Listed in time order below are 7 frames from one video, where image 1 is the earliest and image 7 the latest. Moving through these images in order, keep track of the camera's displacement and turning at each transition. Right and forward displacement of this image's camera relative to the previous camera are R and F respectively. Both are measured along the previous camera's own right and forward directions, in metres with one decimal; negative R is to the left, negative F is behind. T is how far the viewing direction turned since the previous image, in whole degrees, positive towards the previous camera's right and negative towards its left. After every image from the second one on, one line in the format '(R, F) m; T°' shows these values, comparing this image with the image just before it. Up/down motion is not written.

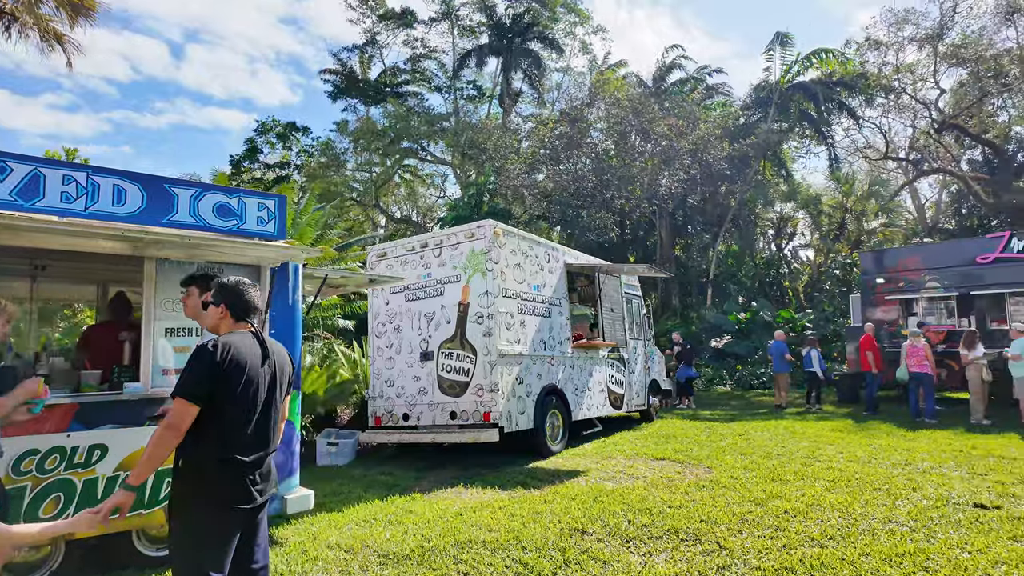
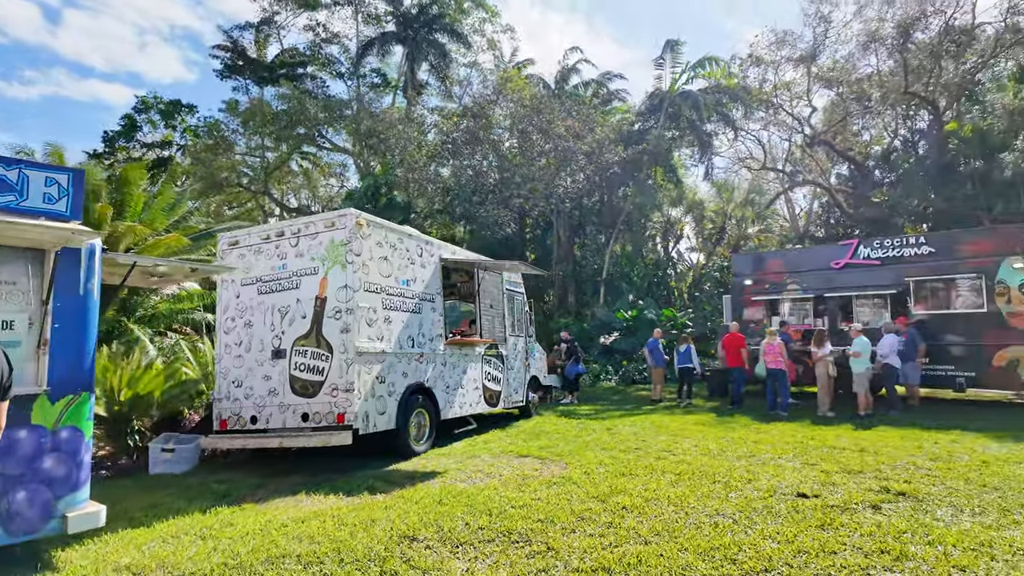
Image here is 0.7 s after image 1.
(+0.6, +0.2) m; +9°
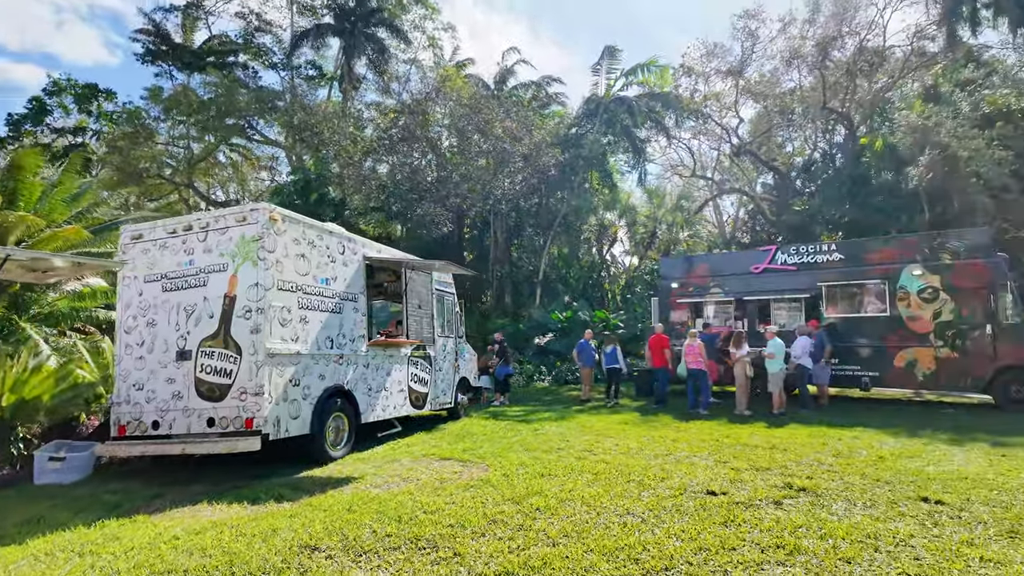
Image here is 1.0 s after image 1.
(+0.2, +0.1) m; +6°
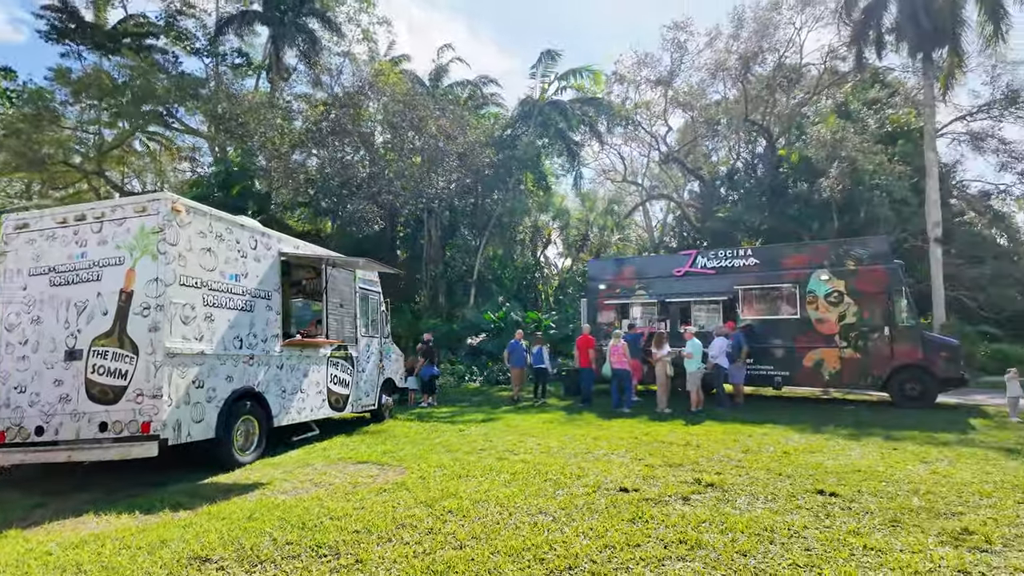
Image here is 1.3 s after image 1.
(+0.2, +0.1) m; +6°
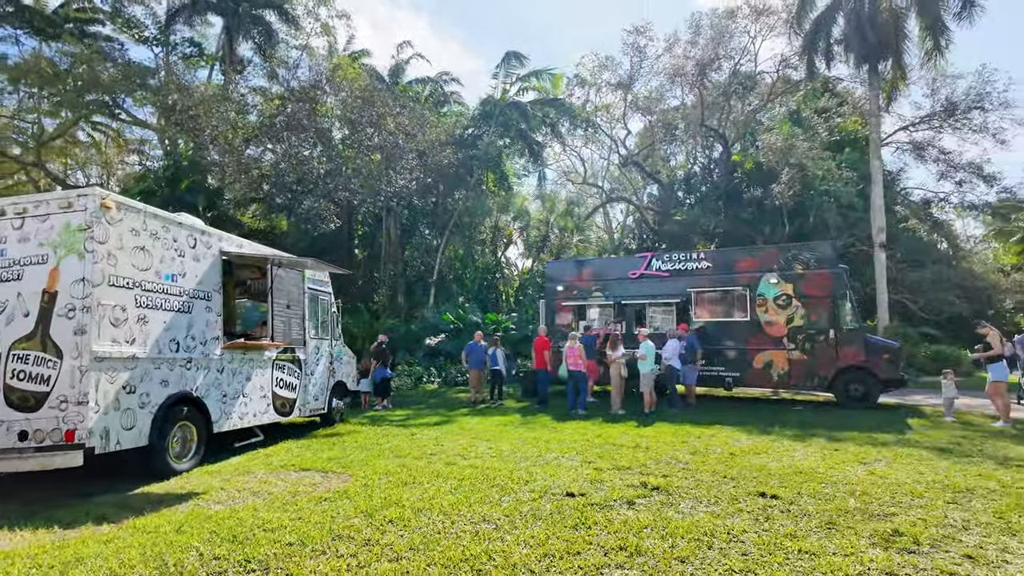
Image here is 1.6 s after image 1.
(+0.2, +0.1) m; +4°
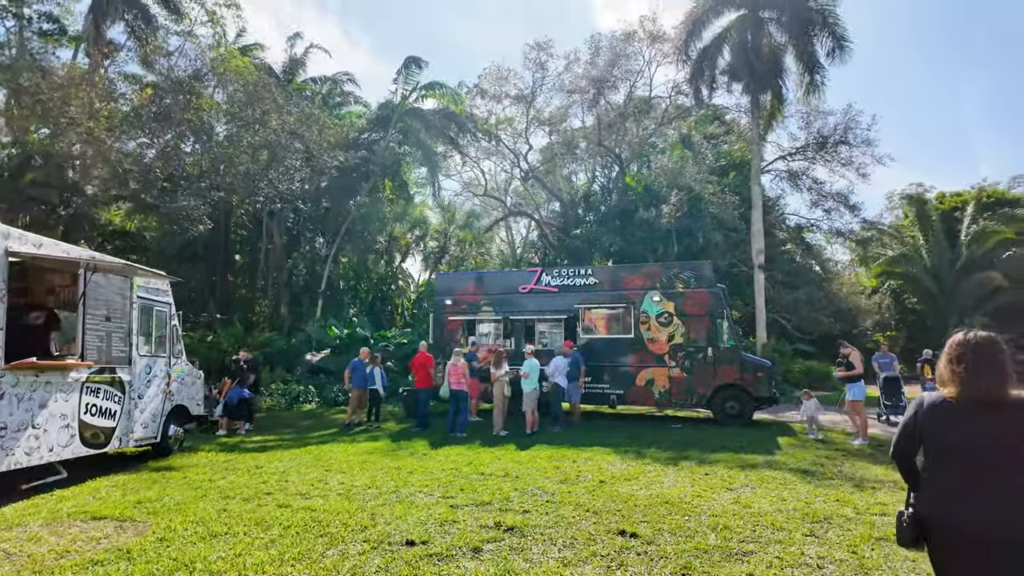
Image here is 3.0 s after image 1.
(+0.6, +0.6) m; +9°
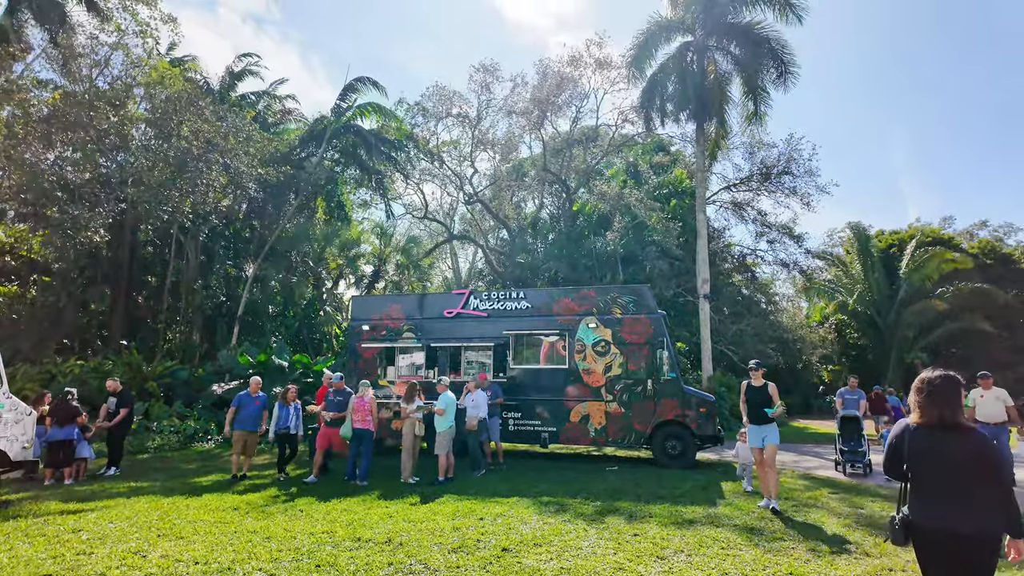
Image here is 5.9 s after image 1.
(+0.7, +1.4) m; +4°
